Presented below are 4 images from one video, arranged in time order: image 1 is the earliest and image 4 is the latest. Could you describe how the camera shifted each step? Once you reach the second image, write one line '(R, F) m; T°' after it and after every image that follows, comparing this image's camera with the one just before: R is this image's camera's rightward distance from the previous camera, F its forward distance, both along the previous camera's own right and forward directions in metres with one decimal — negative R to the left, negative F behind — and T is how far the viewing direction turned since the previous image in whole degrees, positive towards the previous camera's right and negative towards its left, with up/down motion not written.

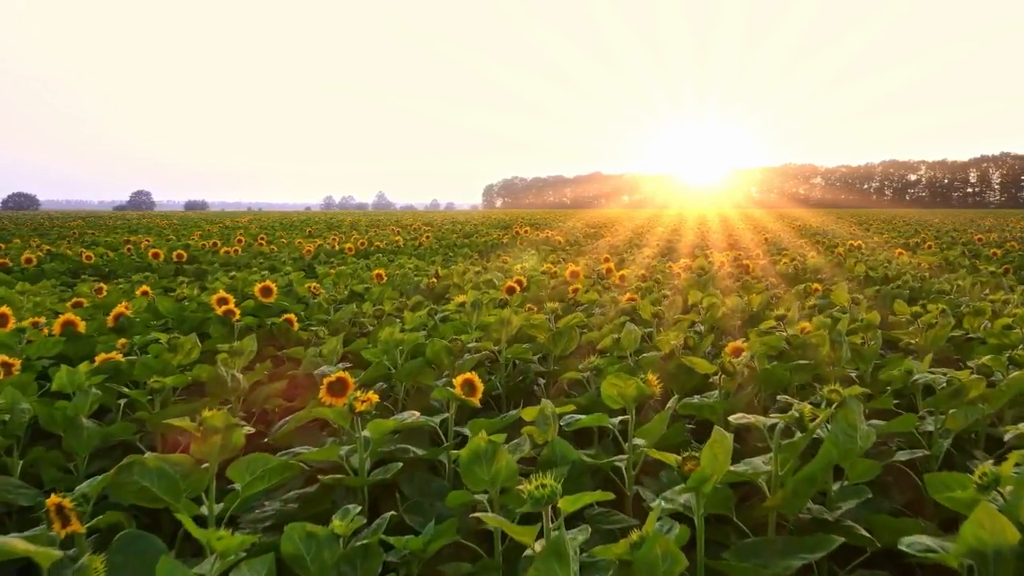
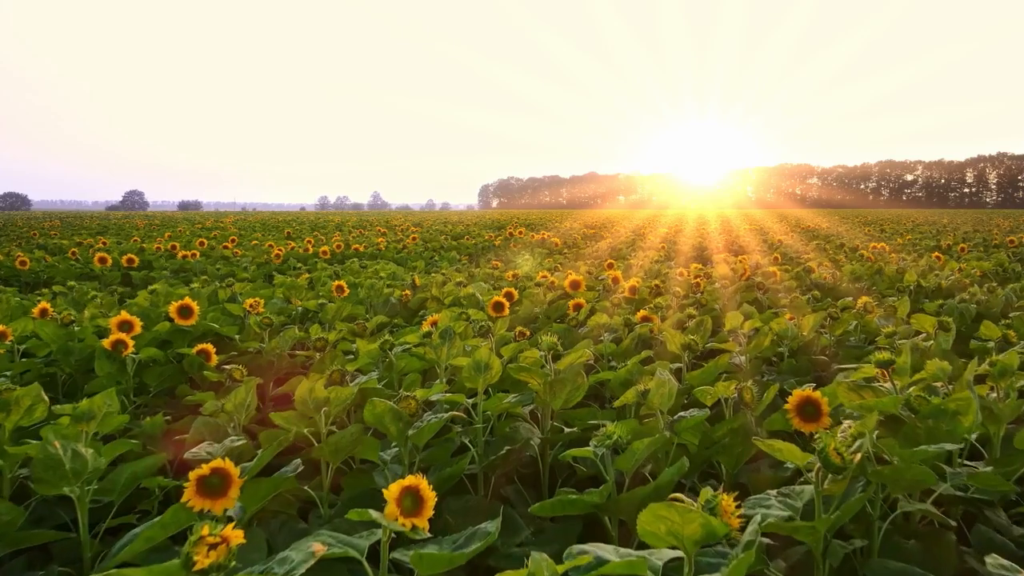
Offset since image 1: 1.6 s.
(0.0, +1.0) m; 0°
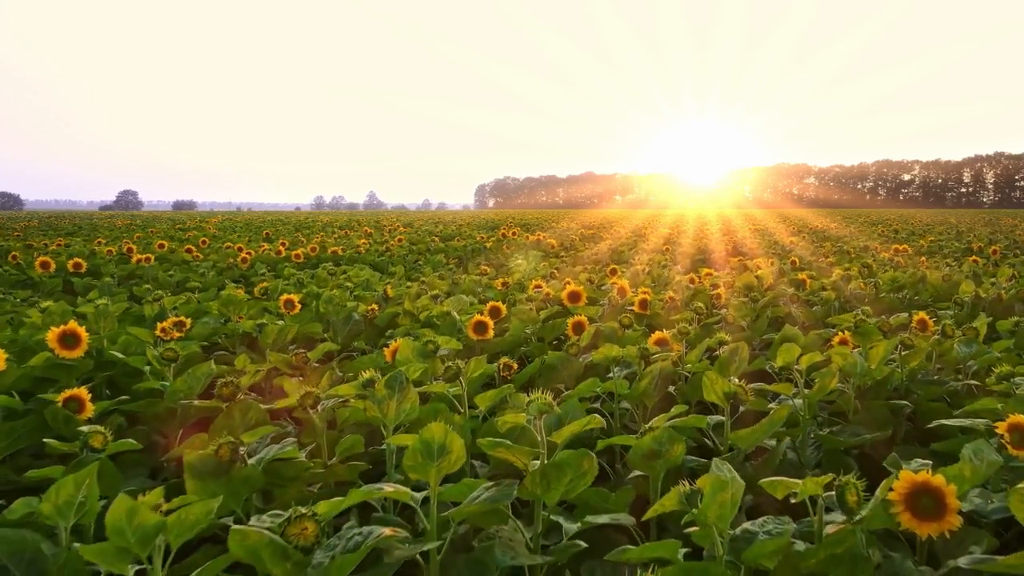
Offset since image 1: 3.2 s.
(0.0, +0.9) m; 0°
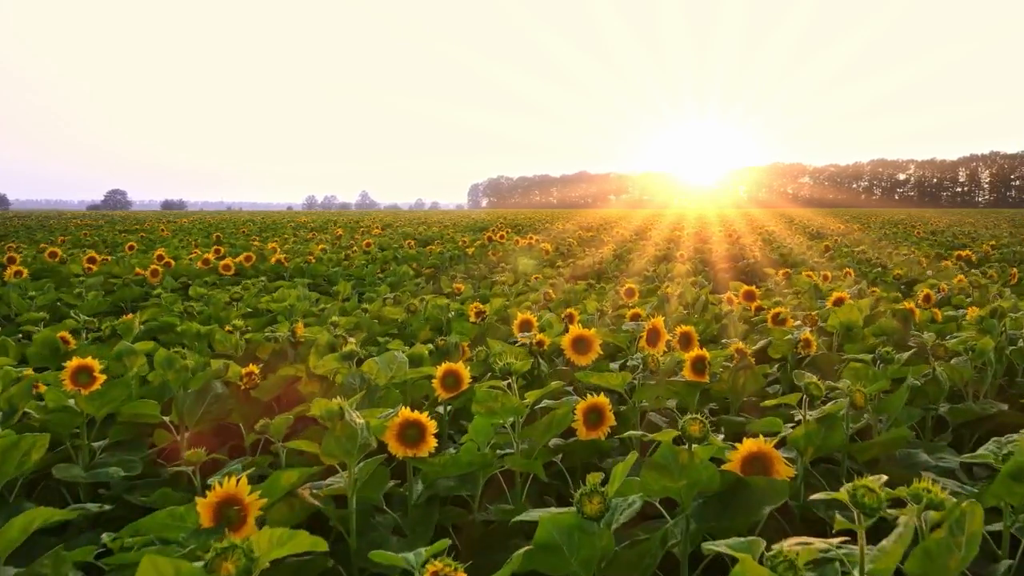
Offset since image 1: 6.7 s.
(+0.1, +1.8) m; 0°
